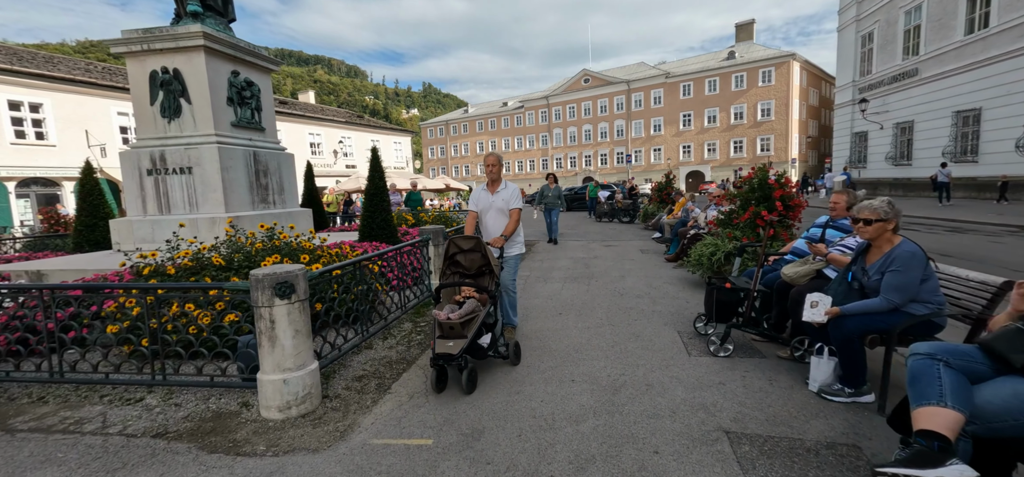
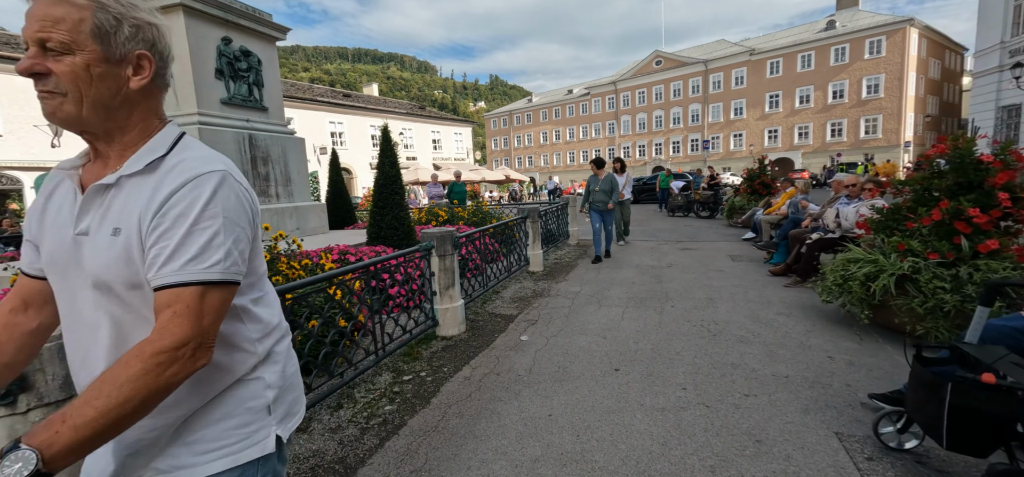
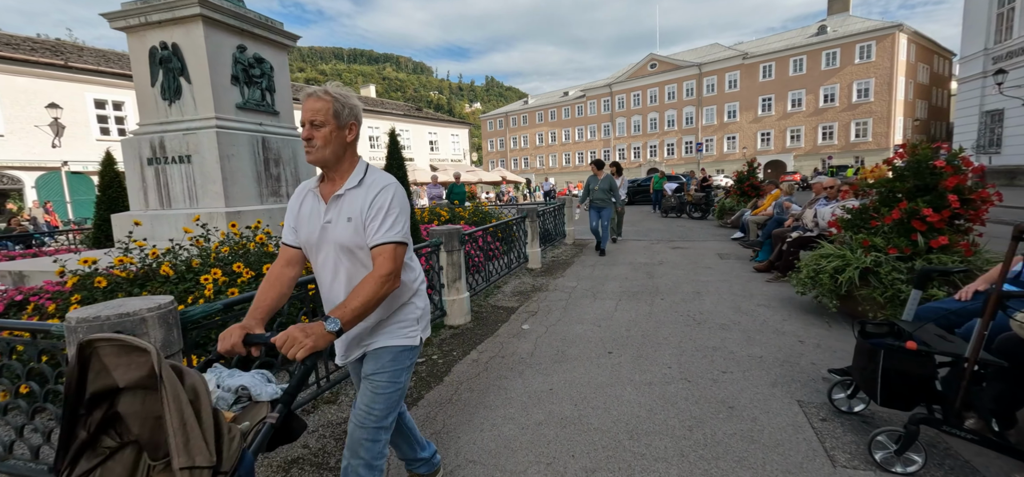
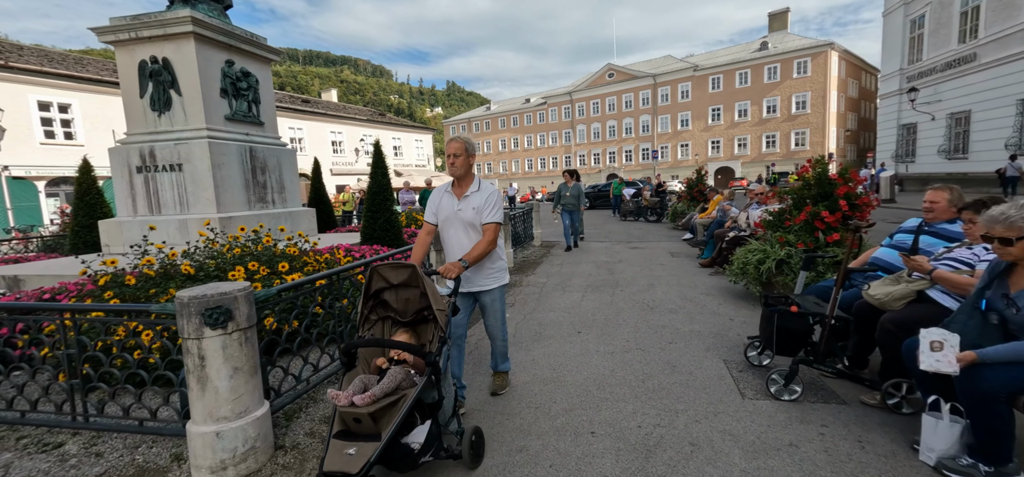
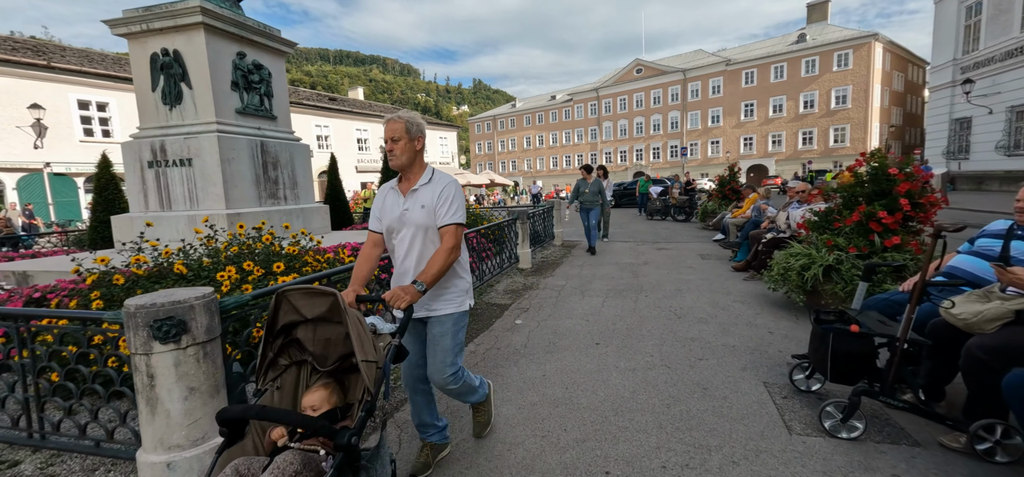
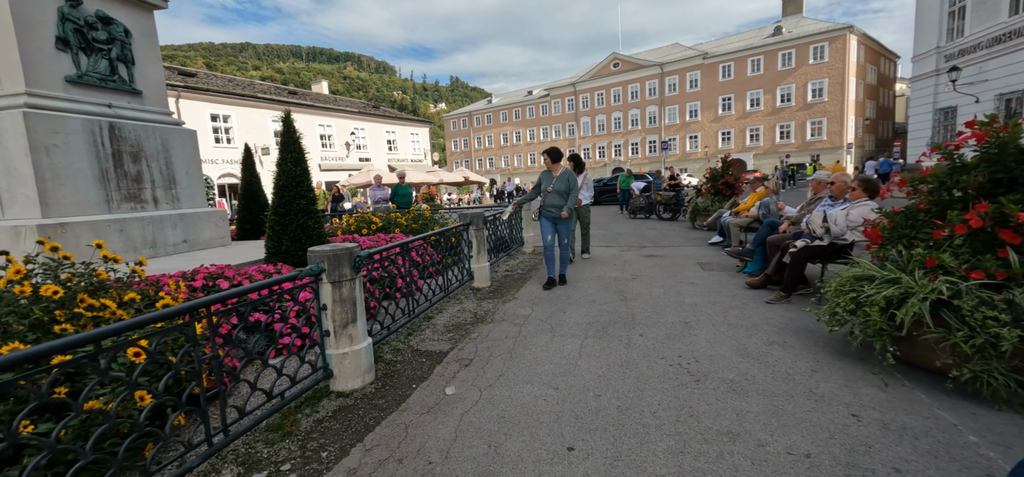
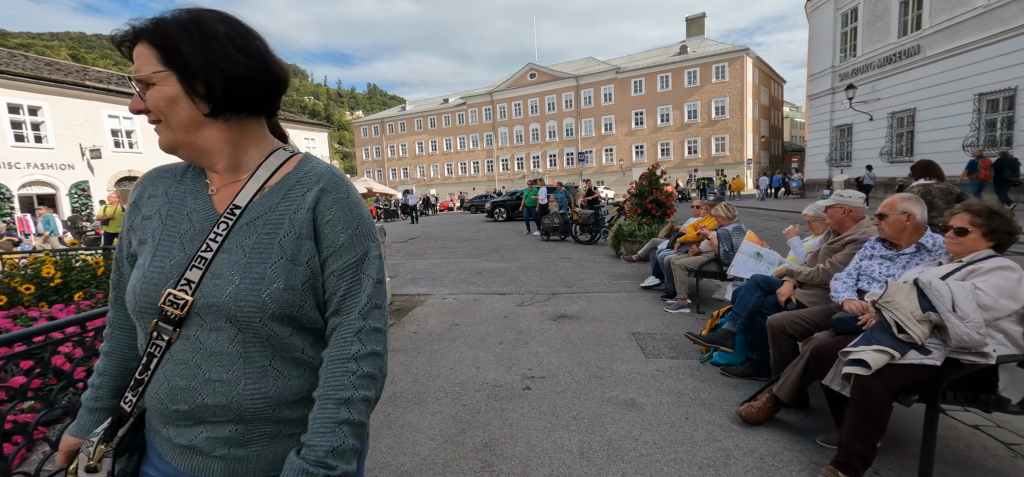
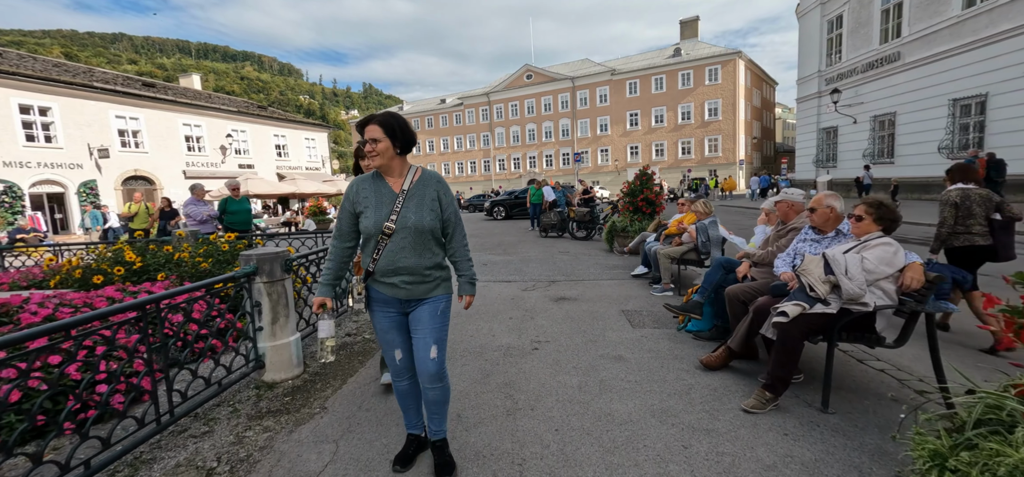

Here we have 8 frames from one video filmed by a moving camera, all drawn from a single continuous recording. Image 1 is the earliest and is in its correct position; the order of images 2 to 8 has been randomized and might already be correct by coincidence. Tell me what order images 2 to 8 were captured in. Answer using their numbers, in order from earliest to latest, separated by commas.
4, 5, 3, 2, 6, 8, 7
